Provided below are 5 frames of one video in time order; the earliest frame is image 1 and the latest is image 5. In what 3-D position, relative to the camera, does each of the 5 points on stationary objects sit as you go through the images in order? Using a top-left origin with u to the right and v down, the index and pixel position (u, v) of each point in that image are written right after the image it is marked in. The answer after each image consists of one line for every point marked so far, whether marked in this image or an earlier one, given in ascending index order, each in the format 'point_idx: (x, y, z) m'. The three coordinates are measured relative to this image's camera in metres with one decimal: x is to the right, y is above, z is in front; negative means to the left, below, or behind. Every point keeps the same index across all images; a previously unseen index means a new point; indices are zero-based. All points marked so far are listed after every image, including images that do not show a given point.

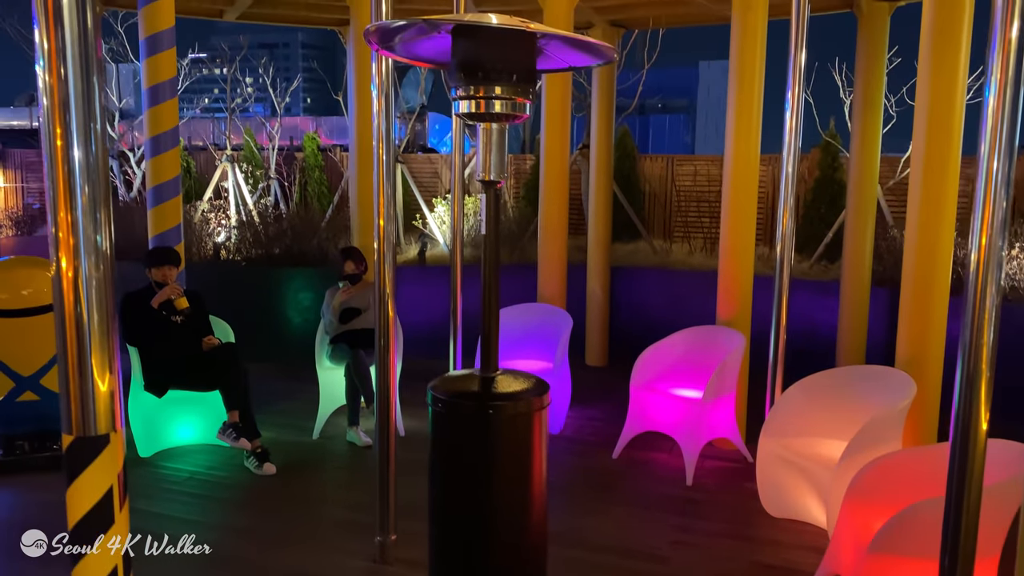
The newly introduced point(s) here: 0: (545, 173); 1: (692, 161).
0: (+0.6, +1.9, +14.0) m
1: (+3.8, +2.7, +17.7) m
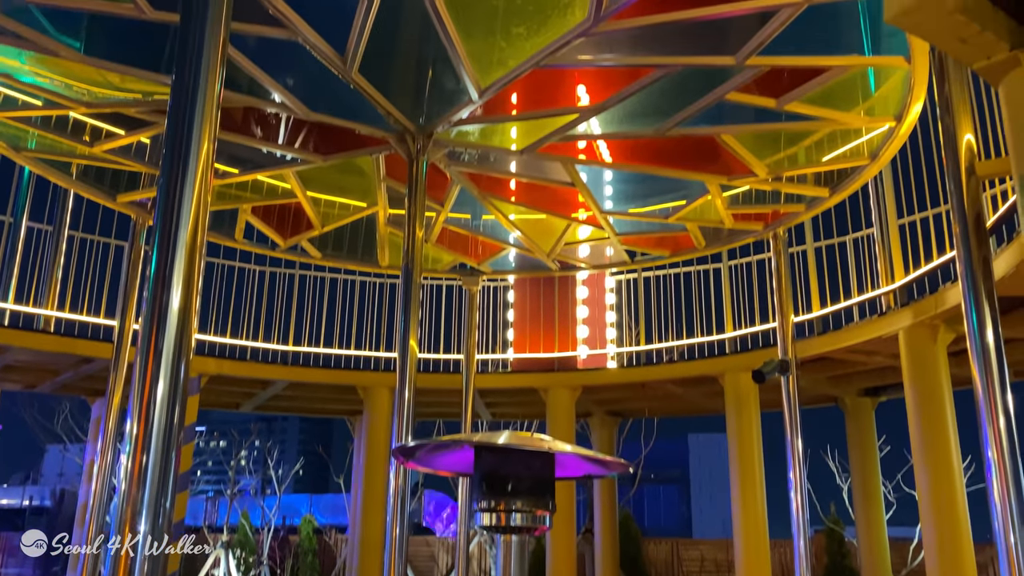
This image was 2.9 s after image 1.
0: (+0.7, -4.5, +13.7) m
1: (+3.8, -5.3, +17.3) m
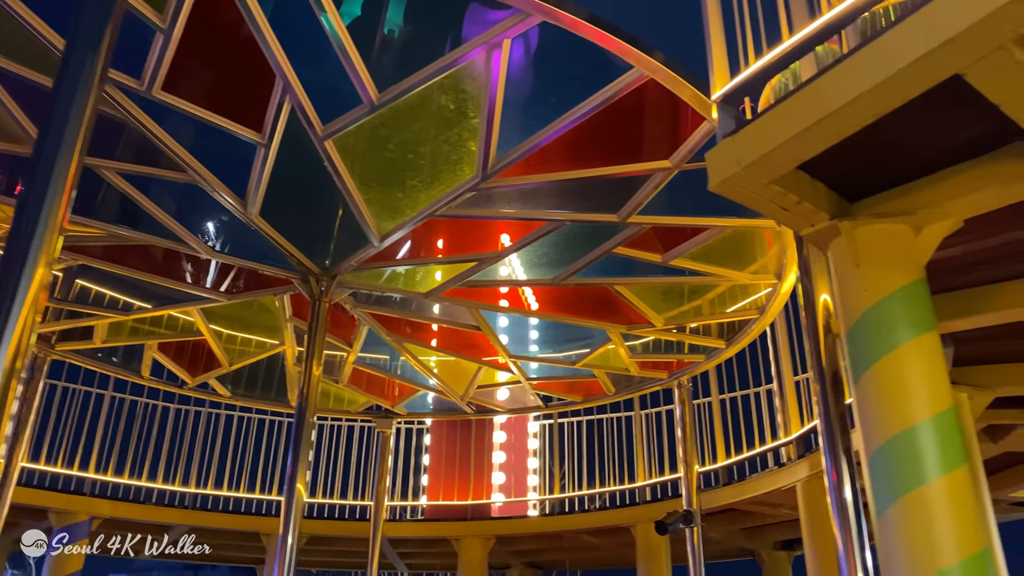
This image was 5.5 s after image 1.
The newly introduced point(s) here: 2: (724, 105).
0: (-0.7, -6.7, +12.8) m
1: (+2.2, -8.3, +16.4) m
2: (+1.0, +0.9, +4.0) m
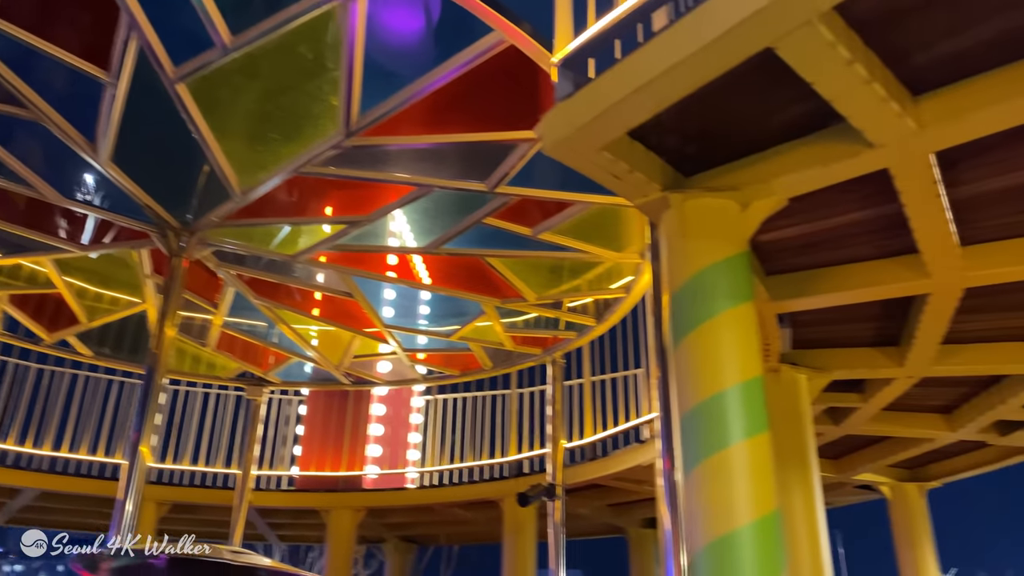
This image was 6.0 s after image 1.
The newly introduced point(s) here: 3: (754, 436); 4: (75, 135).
0: (-2.8, -6.2, +12.7) m
1: (-0.4, -7.9, +16.6) m
2: (+0.3, +1.0, +4.0) m
3: (+1.1, -0.6, +3.7) m
4: (-3.3, +1.1, +6.3) m
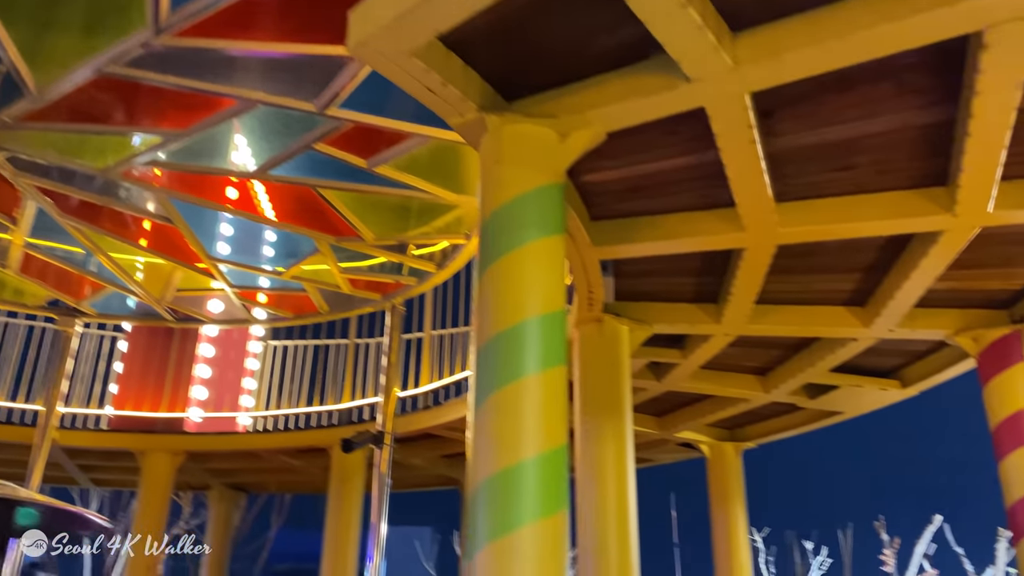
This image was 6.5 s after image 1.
0: (-5.4, -5.2, +12.0) m
1: (-3.8, -6.8, +16.4) m
2: (-0.6, +1.4, +3.6) m
3: (+0.2, -0.3, +3.5) m
4: (-4.4, +1.8, +5.4) m
